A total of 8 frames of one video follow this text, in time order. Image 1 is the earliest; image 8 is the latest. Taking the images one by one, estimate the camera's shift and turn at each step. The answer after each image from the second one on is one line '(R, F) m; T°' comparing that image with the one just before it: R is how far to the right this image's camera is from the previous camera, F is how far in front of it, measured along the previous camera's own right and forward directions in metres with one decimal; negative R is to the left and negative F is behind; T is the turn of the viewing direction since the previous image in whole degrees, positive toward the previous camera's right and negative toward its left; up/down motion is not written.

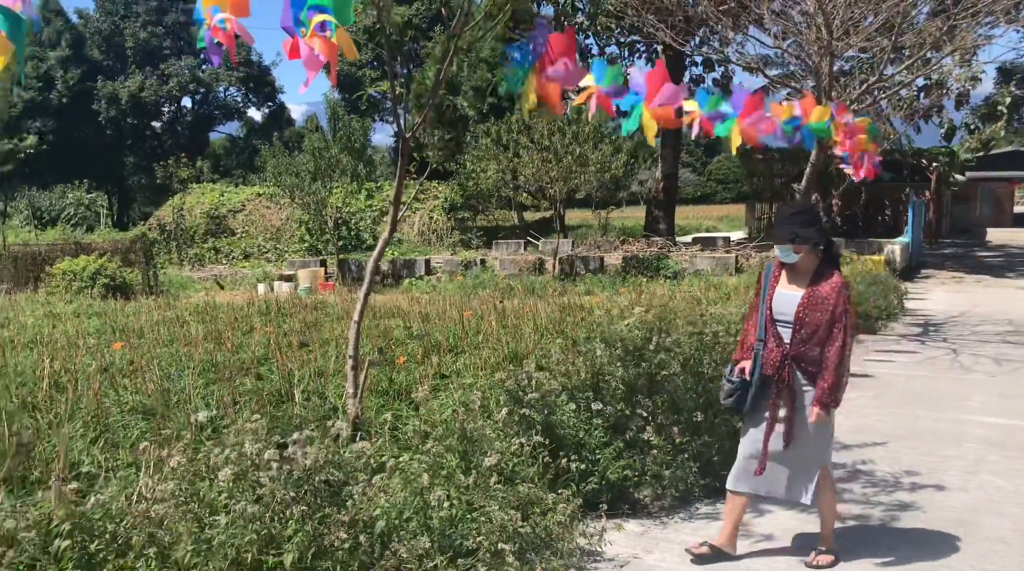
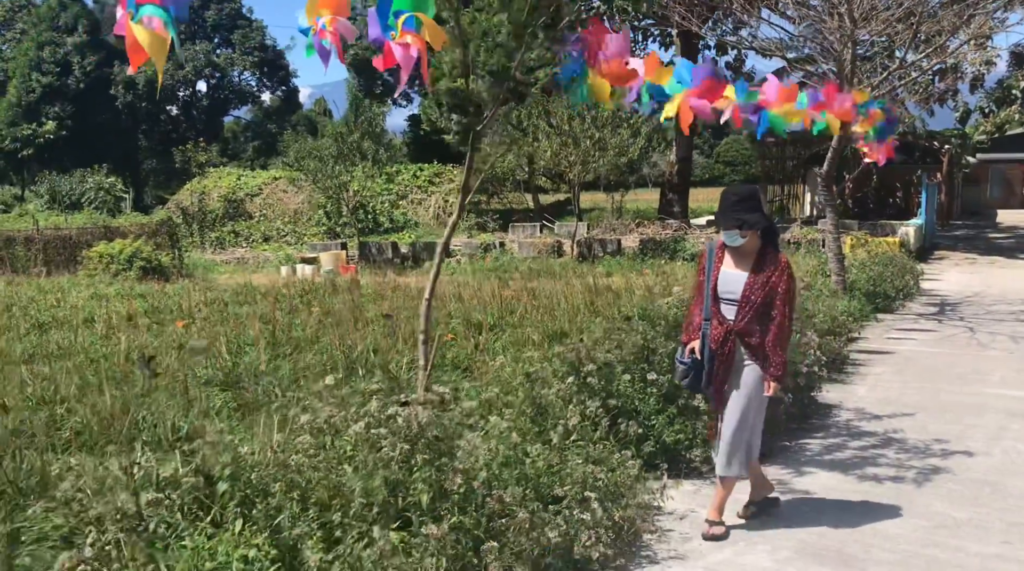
(-0.2, -0.3) m; 0°
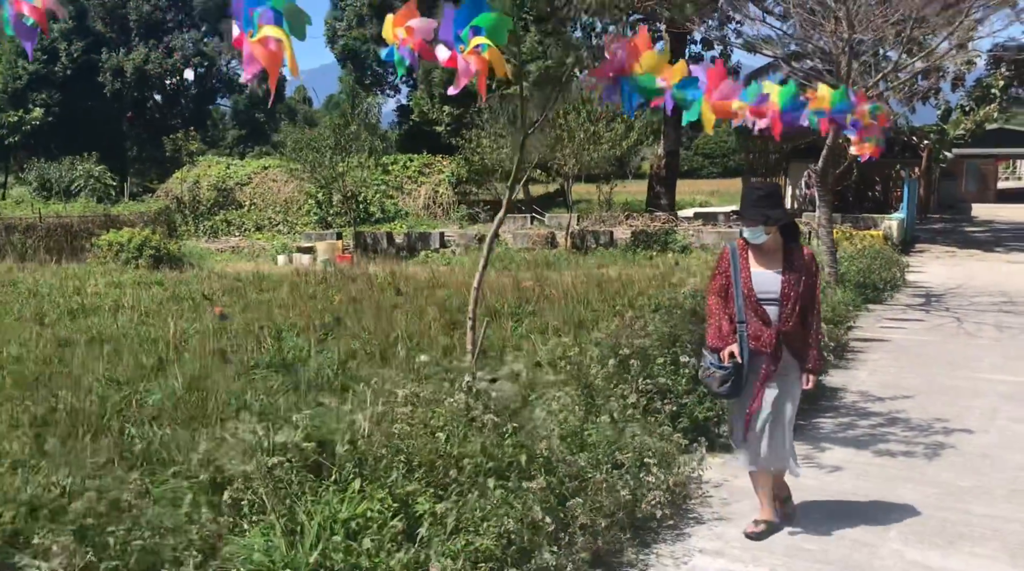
(-0.3, -0.4) m; +1°
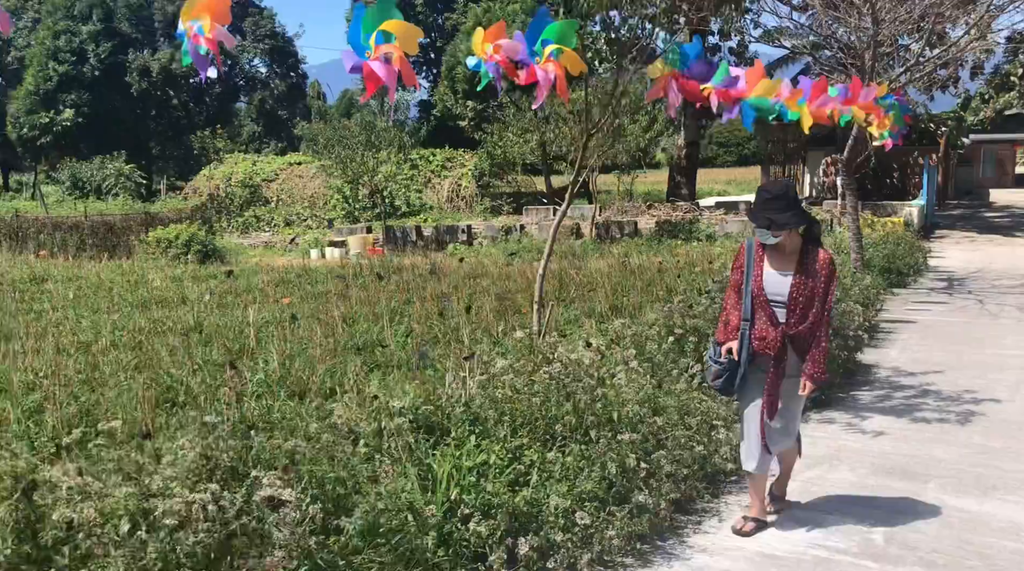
(-0.3, -0.4) m; -1°
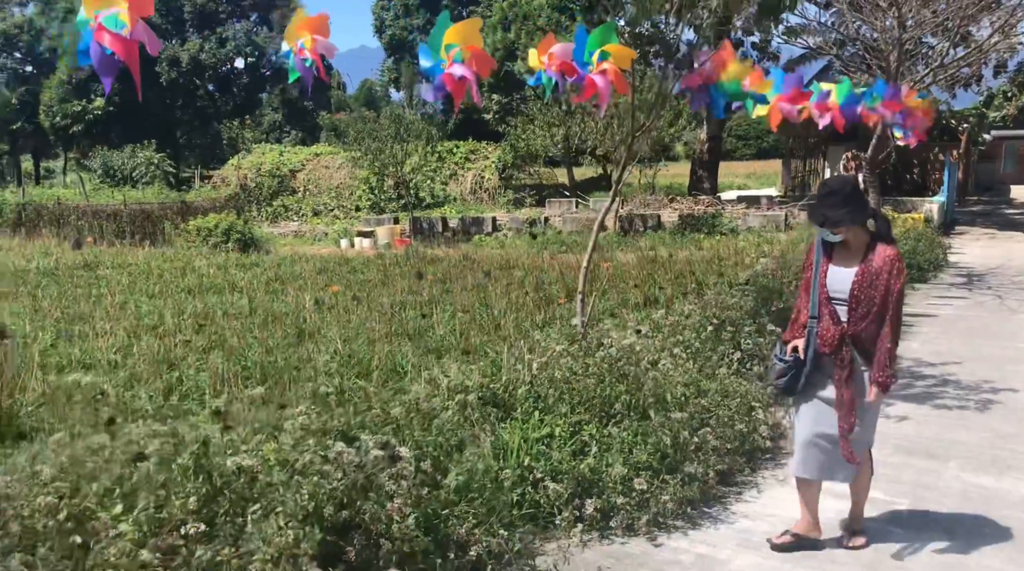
(-0.2, -0.4) m; -1°
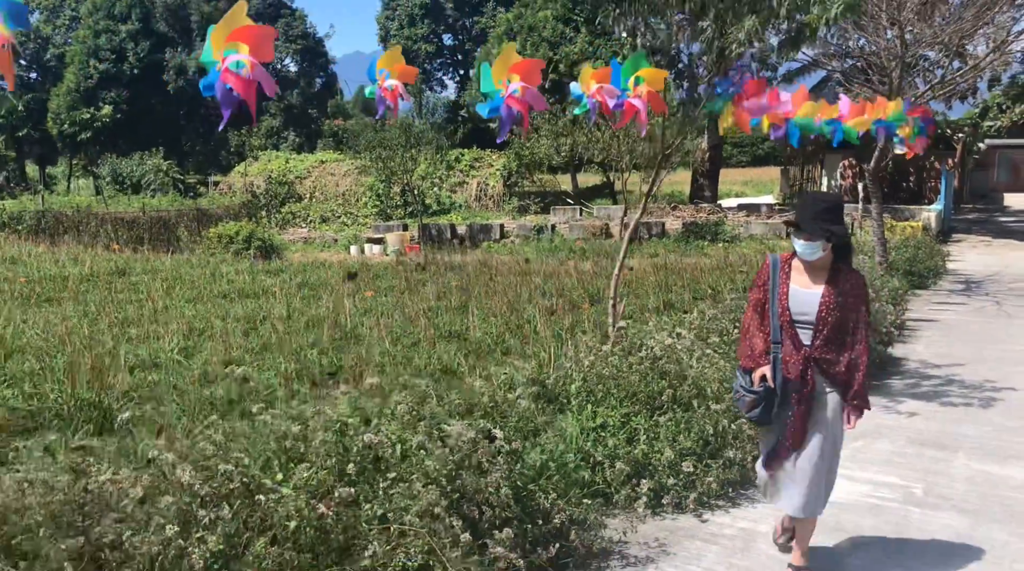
(-0.2, -0.4) m; 0°
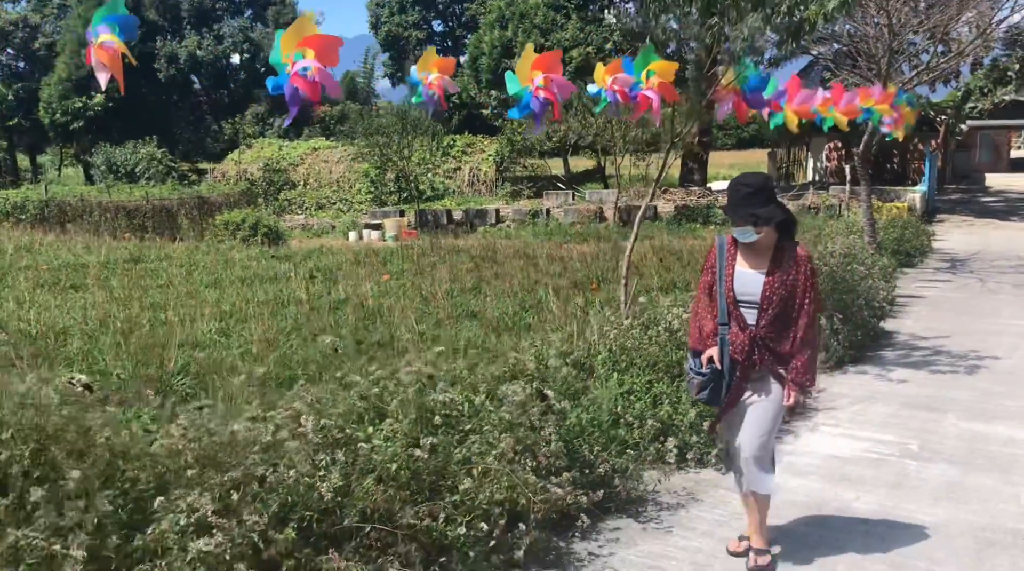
(-0.2, -0.4) m; +1°
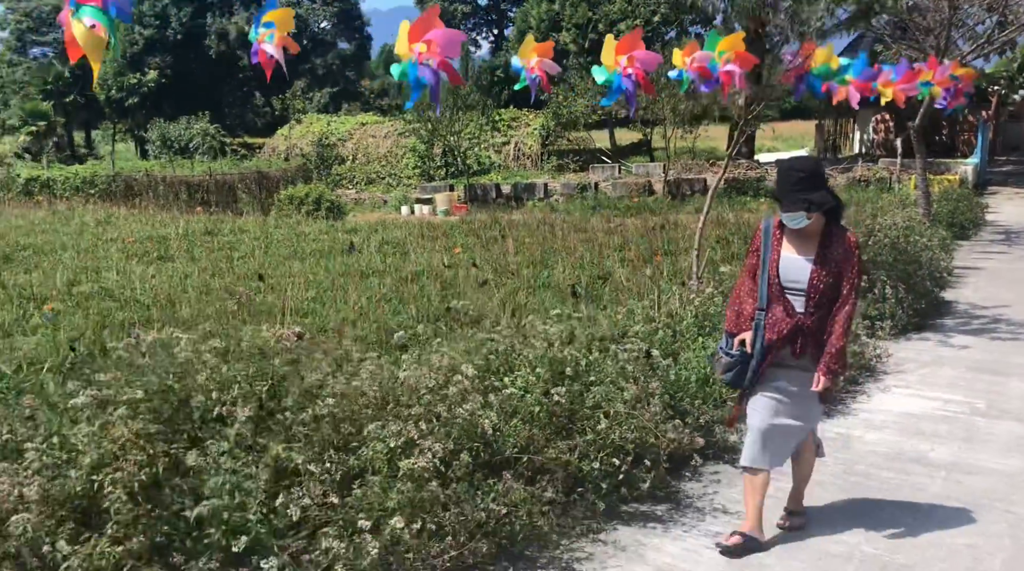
(-0.3, -0.4) m; -2°
